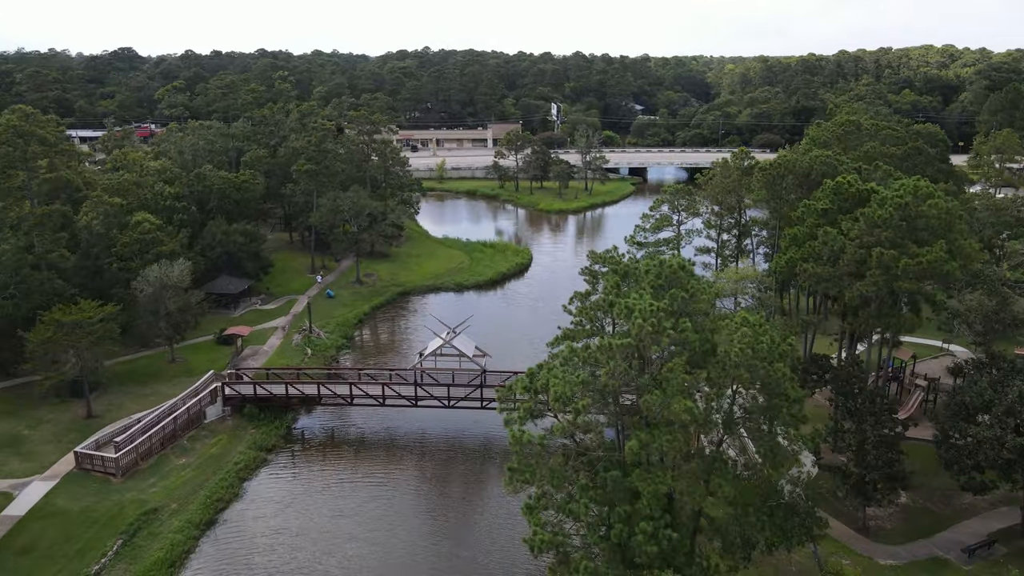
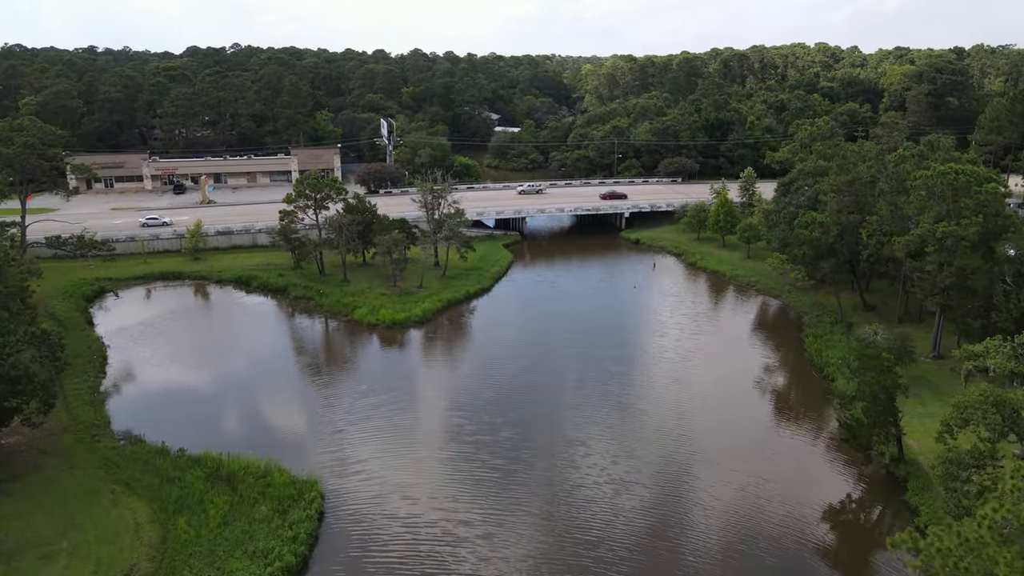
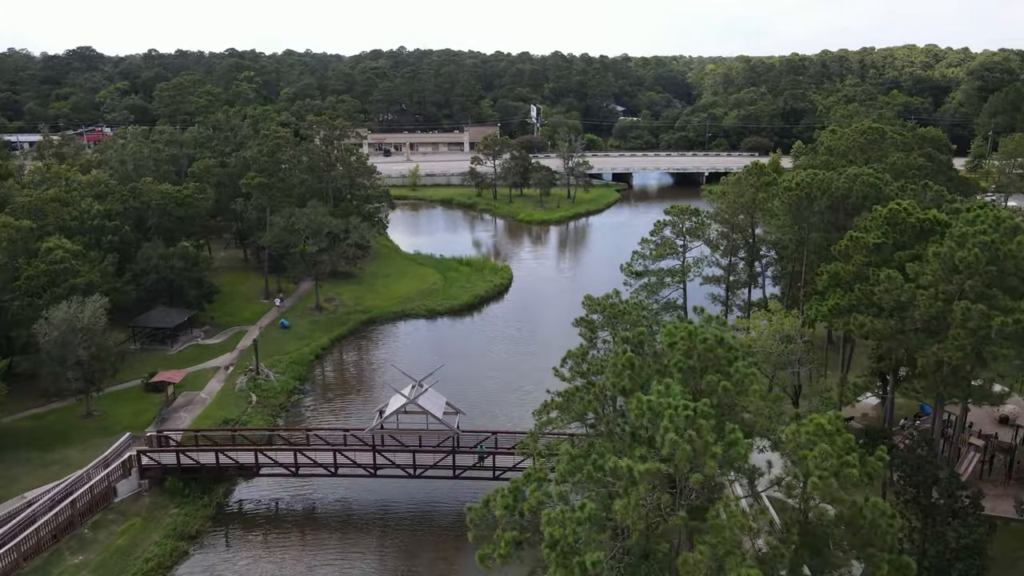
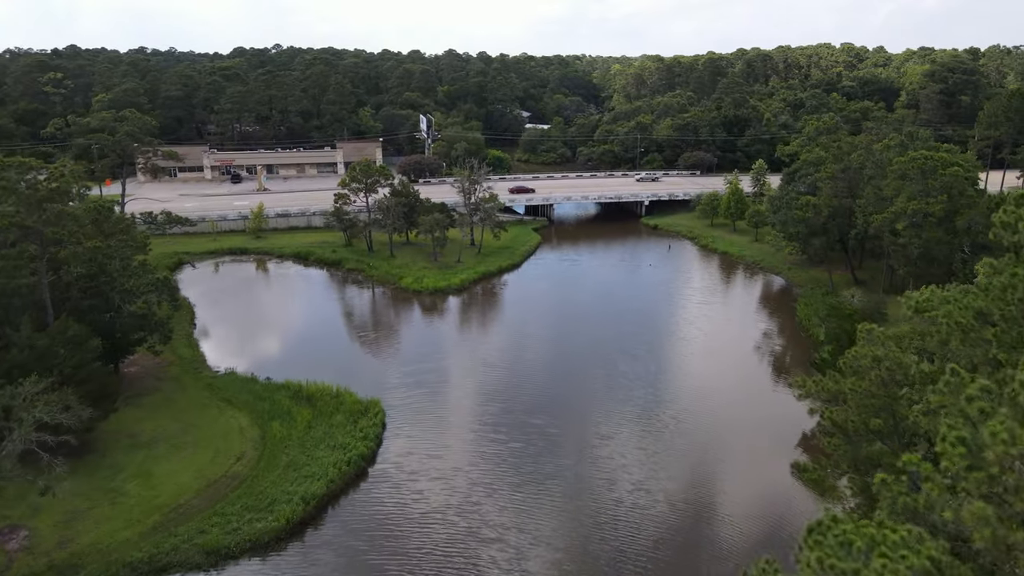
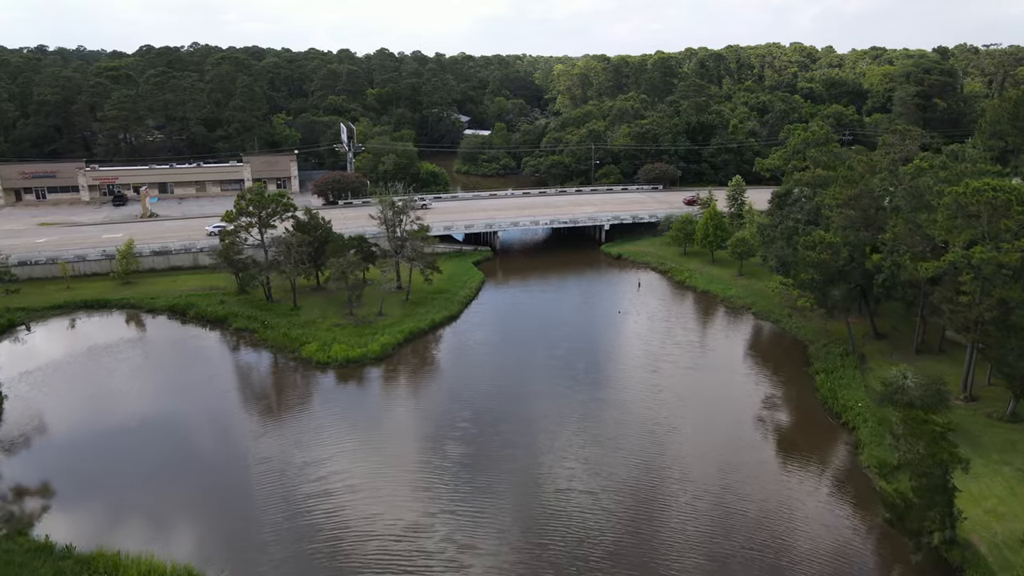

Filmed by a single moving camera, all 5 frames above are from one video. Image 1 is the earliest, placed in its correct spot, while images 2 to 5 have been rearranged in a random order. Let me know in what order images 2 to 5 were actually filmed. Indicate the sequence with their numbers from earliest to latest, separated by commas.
3, 4, 2, 5
